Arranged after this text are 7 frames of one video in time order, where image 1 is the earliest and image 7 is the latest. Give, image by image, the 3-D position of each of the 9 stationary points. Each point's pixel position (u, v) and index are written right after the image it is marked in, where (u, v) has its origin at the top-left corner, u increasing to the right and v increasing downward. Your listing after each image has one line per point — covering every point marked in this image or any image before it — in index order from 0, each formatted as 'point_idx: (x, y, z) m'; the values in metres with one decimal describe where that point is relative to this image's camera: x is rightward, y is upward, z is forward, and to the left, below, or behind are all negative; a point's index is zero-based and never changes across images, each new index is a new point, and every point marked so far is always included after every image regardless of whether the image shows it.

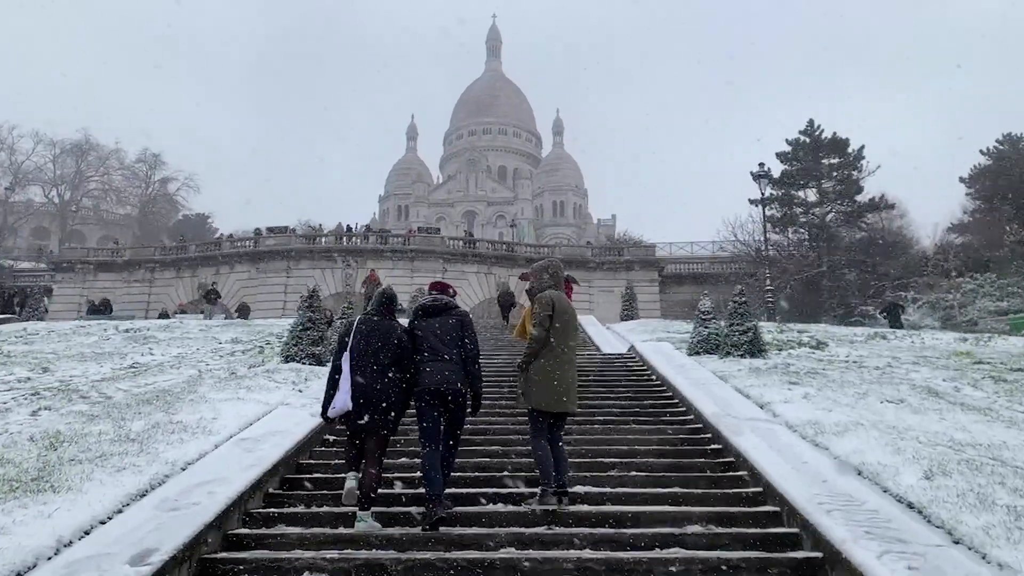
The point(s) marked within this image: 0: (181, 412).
0: (-4.0, -1.5, +8.4) m
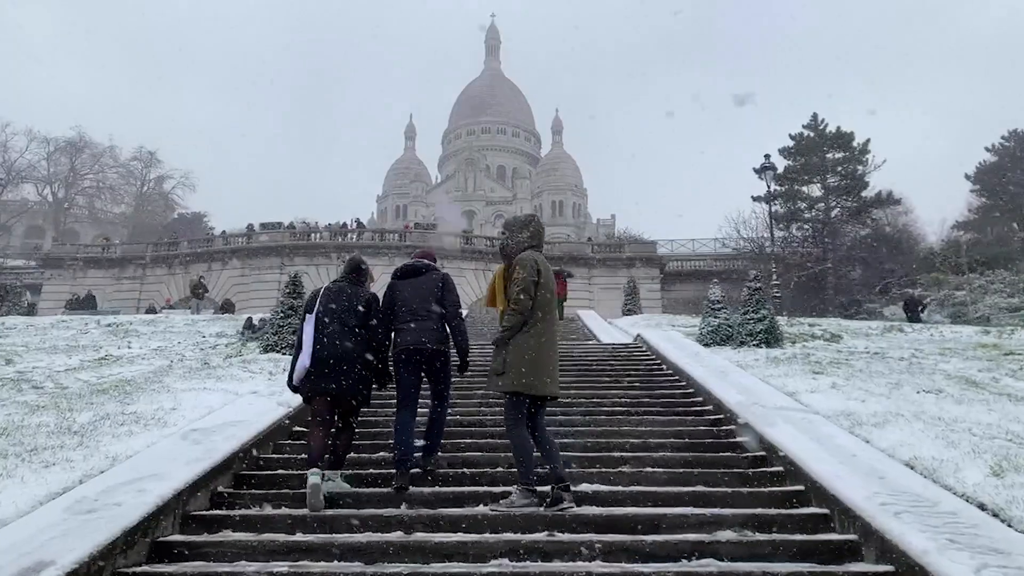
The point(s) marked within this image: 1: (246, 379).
0: (-4.0, -1.2, +7.5) m
1: (-3.4, -1.2, +8.7) m
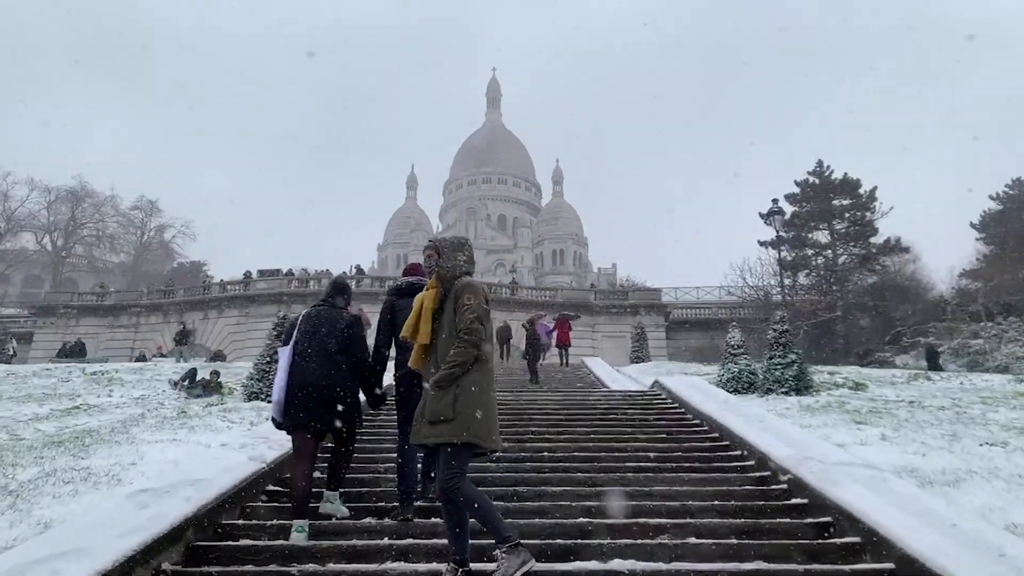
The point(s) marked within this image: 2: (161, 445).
0: (-4.0, -1.6, +6.6) m
1: (-3.3, -1.6, +7.7) m
2: (-3.5, -1.6, +6.9) m
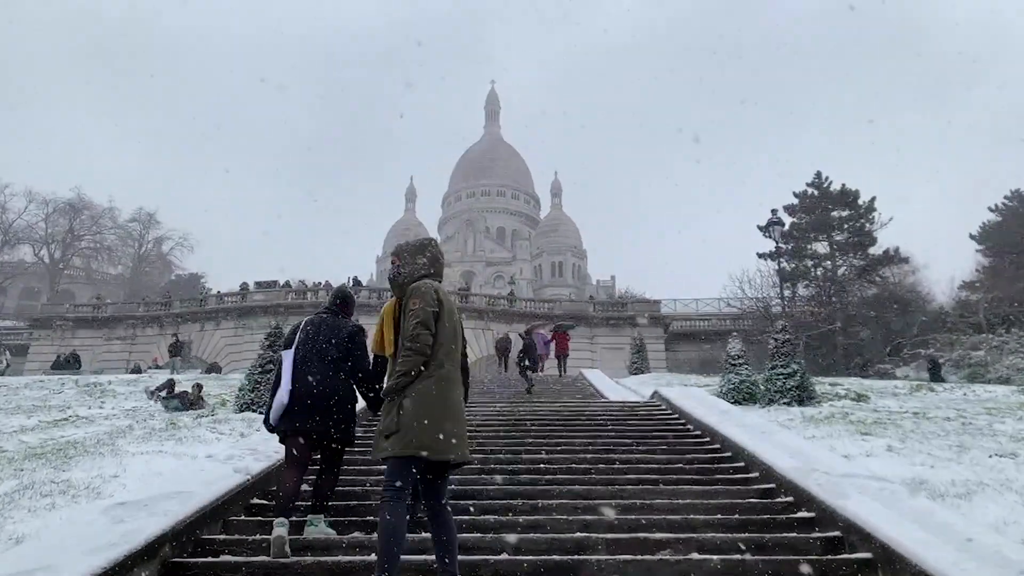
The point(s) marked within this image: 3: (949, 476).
0: (-4.0, -1.7, +6.3) m
1: (-3.3, -1.7, +7.5) m
2: (-3.6, -1.6, +6.7) m
3: (+3.7, -1.6, +5.9) m
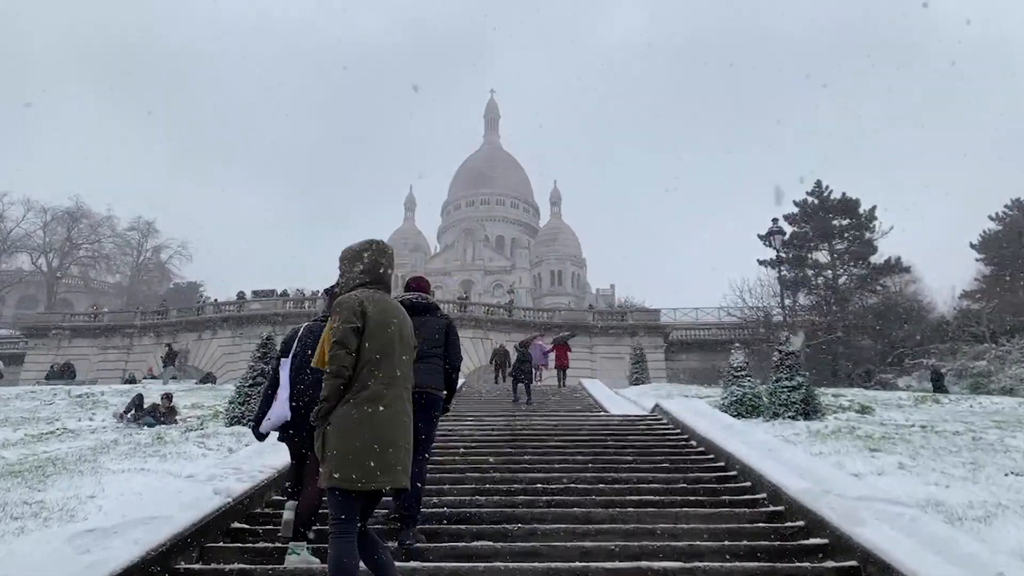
0: (-4.0, -1.8, +6.1) m
1: (-3.3, -1.8, +7.3) m
2: (-3.6, -1.7, +6.4) m
3: (+3.7, -1.7, +5.6) m
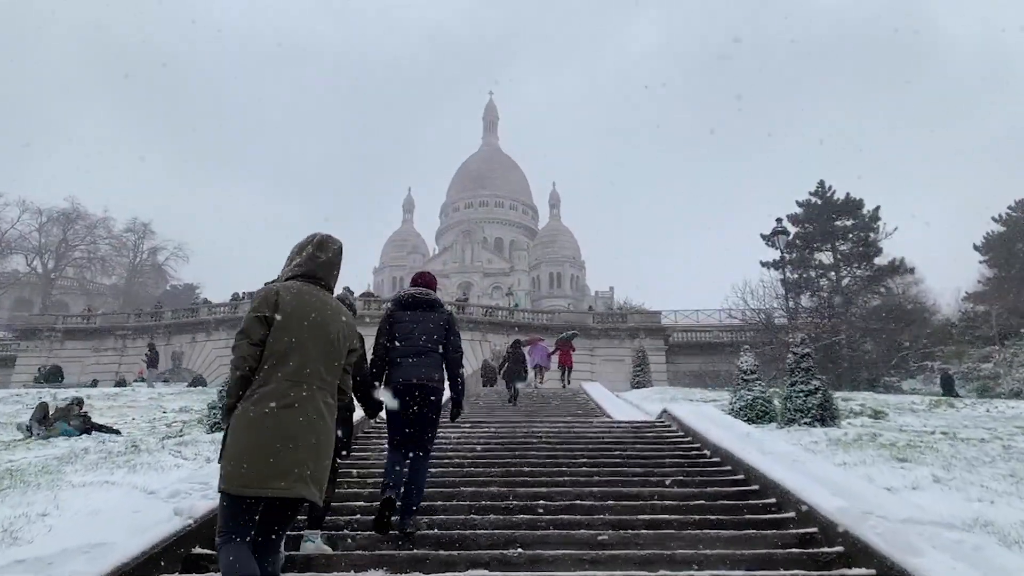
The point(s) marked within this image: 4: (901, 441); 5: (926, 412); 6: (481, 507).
0: (-4.0, -1.7, +5.5) m
1: (-3.3, -1.8, +6.7) m
2: (-3.6, -1.7, +5.9) m
3: (+3.7, -1.7, +5.0) m
4: (+4.9, -1.9, +8.7) m
5: (+8.4, -2.5, +14.0) m
6: (-0.2, -1.6, +5.2) m
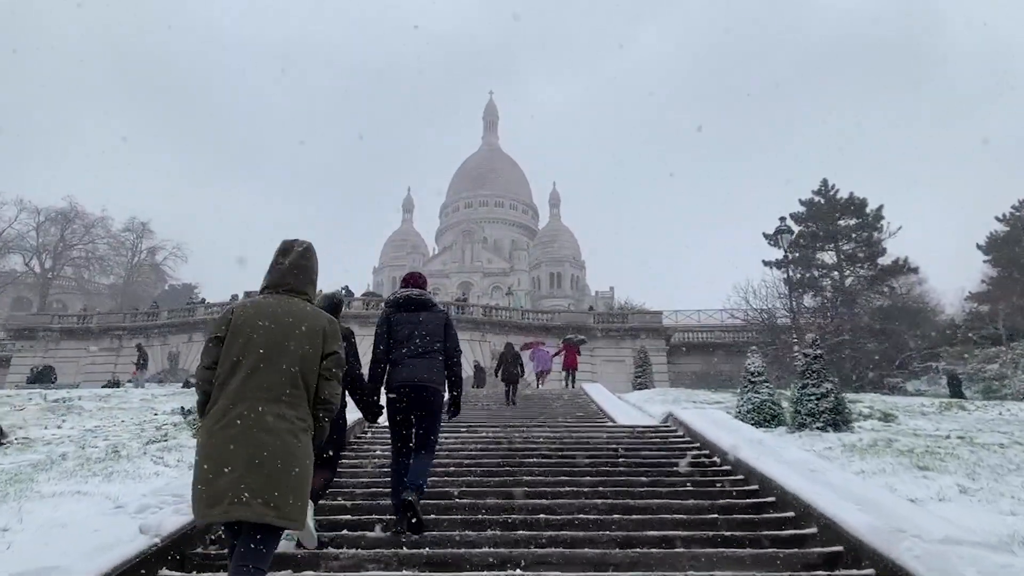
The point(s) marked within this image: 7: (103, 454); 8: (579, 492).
0: (-4.1, -1.7, +5.1) m
1: (-3.4, -1.7, +6.3) m
2: (-3.6, -1.7, +5.5) m
3: (+3.7, -1.6, +4.7) m
4: (+4.9, -1.9, +8.3) m
5: (+8.4, -2.5, +13.7) m
6: (-0.2, -1.6, +4.8) m
7: (-4.8, -1.9, +8.1) m
8: (+0.5, -1.7, +5.6) m
